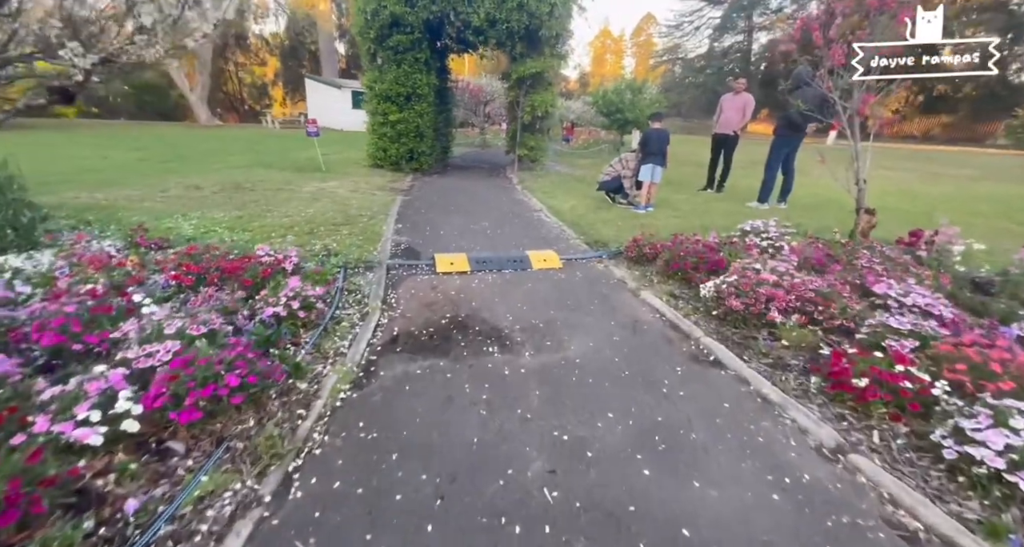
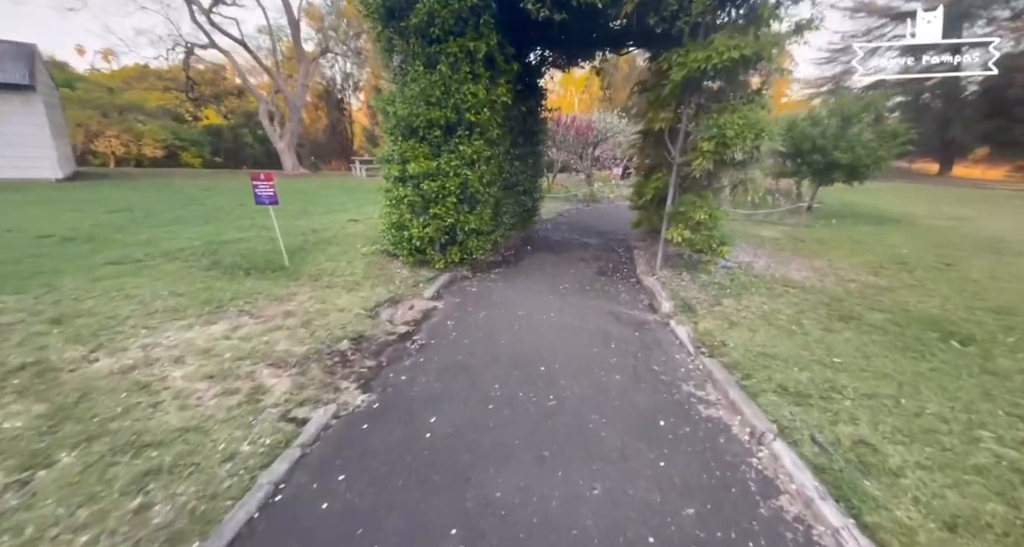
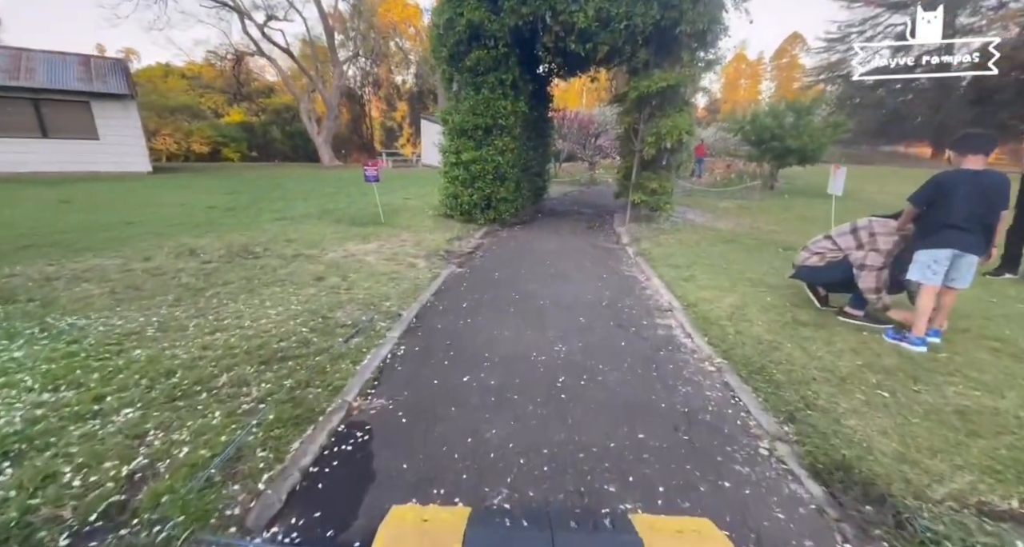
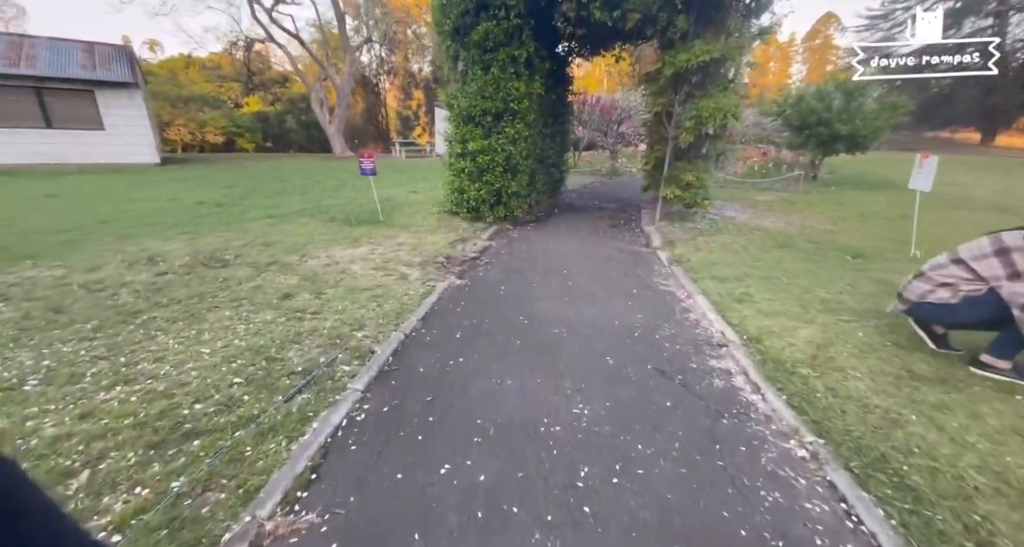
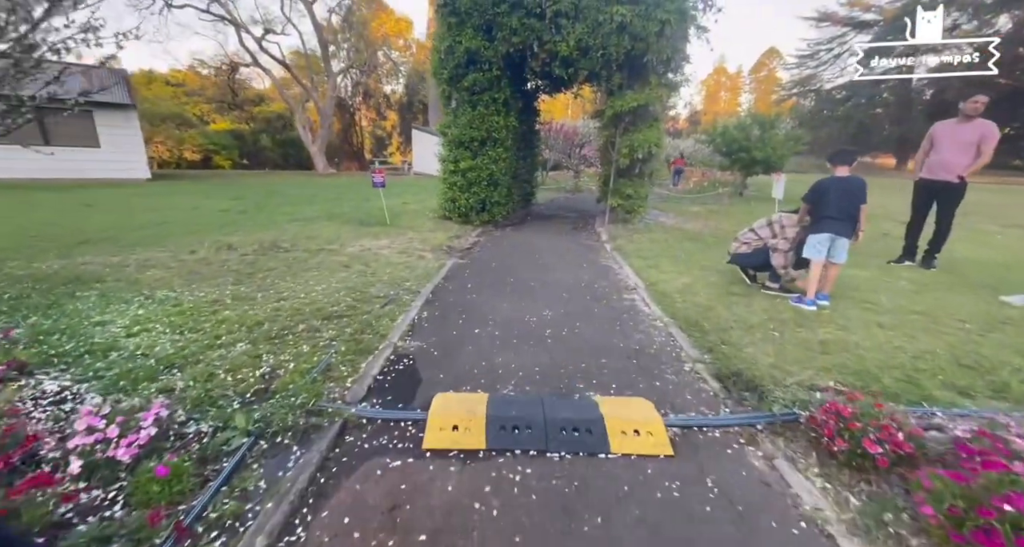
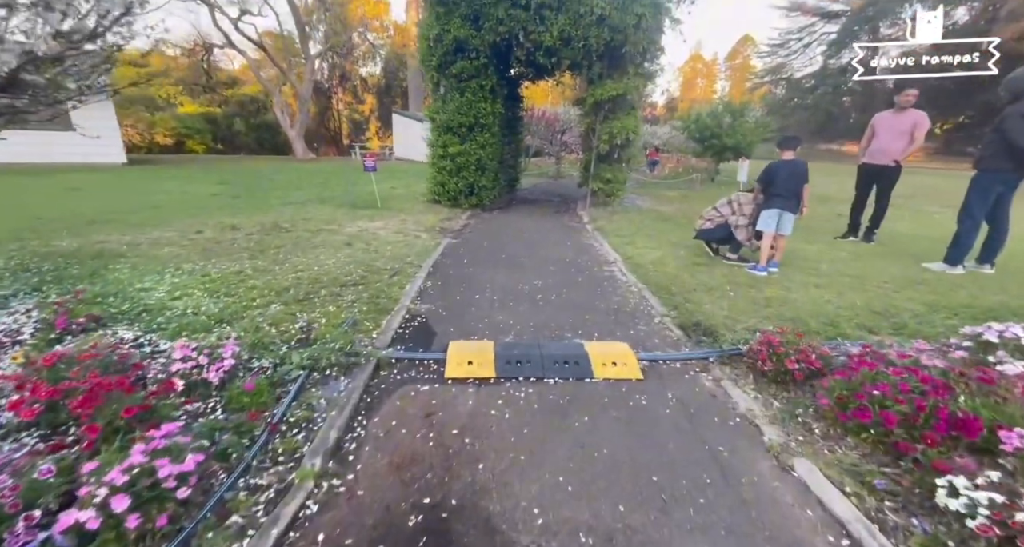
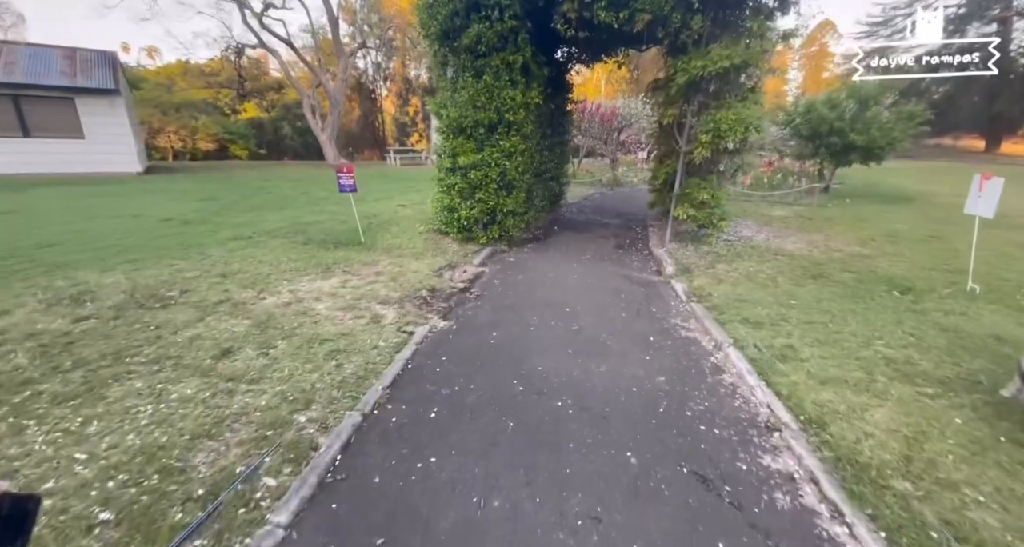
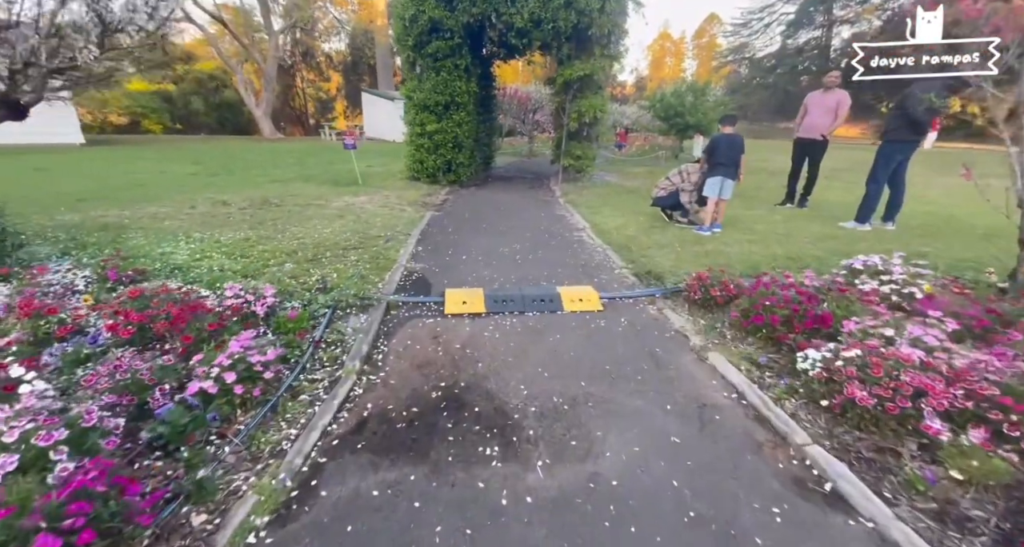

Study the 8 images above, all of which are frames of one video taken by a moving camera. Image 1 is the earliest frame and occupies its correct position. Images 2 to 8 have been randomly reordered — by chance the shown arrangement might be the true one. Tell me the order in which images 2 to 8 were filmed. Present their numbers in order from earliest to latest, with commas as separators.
8, 6, 5, 3, 4, 7, 2
